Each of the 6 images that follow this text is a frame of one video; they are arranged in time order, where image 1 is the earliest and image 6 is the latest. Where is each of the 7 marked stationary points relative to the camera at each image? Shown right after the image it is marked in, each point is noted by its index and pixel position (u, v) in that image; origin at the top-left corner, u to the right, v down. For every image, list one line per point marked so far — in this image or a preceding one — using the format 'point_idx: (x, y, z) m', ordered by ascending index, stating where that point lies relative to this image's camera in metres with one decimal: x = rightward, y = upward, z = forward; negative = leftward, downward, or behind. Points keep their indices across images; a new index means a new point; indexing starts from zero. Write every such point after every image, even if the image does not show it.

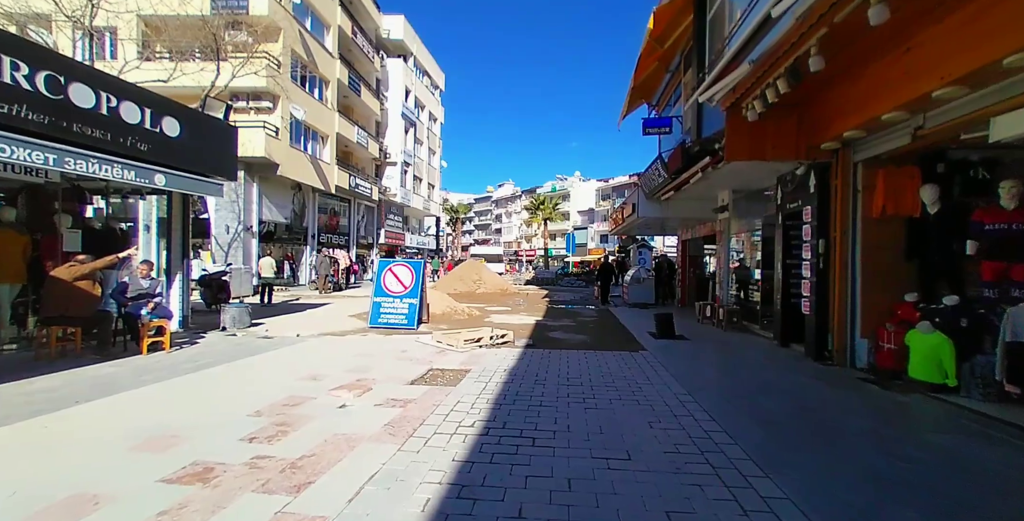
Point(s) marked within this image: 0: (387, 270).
0: (-3.2, -0.2, +11.1) m
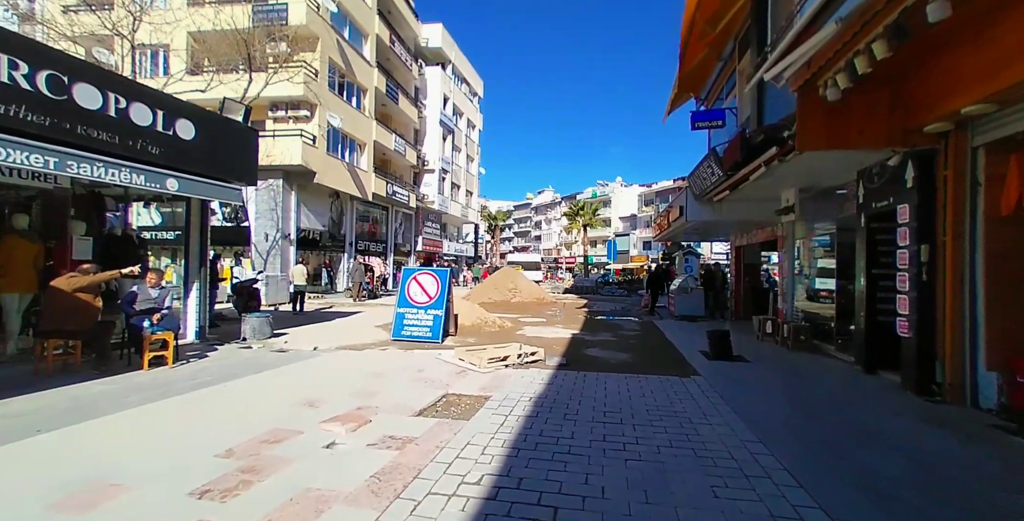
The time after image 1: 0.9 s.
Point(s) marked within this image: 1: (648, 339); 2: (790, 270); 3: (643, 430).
0: (-2.4, -0.4, +10.4) m
1: (+3.5, -2.0, +11.2) m
2: (+6.6, -0.2, +10.4) m
3: (+1.3, -1.7, +4.4) m
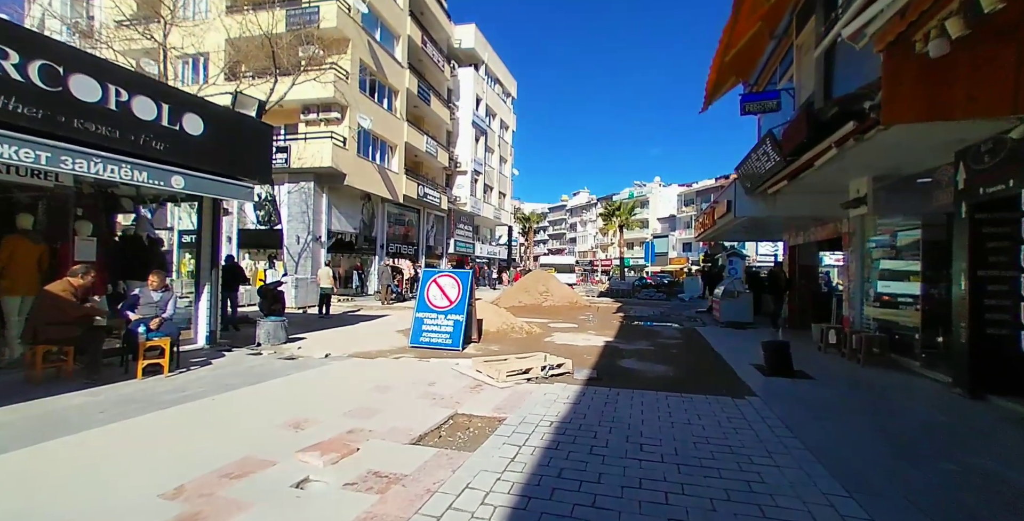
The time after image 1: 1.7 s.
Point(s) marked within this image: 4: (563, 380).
0: (-1.8, -0.5, +9.8) m
1: (+4.1, -2.0, +10.1) m
2: (+7.1, -0.2, +9.0) m
3: (+1.4, -1.7, +3.5) m
4: (+0.8, -1.8, +6.7) m
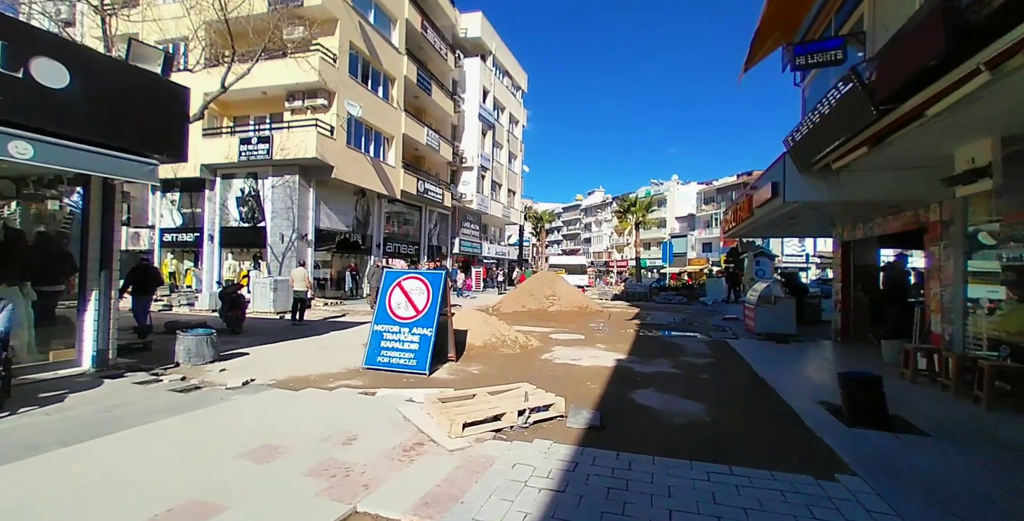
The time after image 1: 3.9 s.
0: (-2.1, -0.4, +7.8) m
1: (+3.8, -2.0, +7.8) m
2: (+6.8, -0.2, +6.7) m
3: (+0.9, -1.6, +1.4) m
4: (+0.4, -1.8, +4.6) m
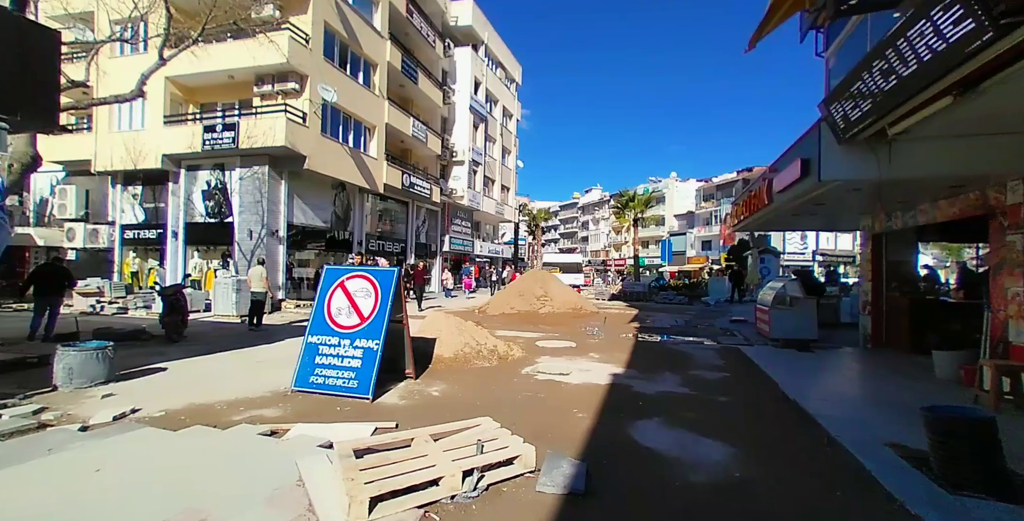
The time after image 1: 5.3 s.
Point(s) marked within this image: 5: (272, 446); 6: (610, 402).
0: (-2.5, -0.4, +6.2) m
1: (+3.4, -1.9, +6.3) m
2: (+6.4, -0.1, +5.2) m
3: (+0.5, -1.6, -0.2) m
4: (0.0, -1.7, +3.1) m
5: (-2.2, -1.7, +4.1) m
6: (+1.3, -1.9, +6.0) m
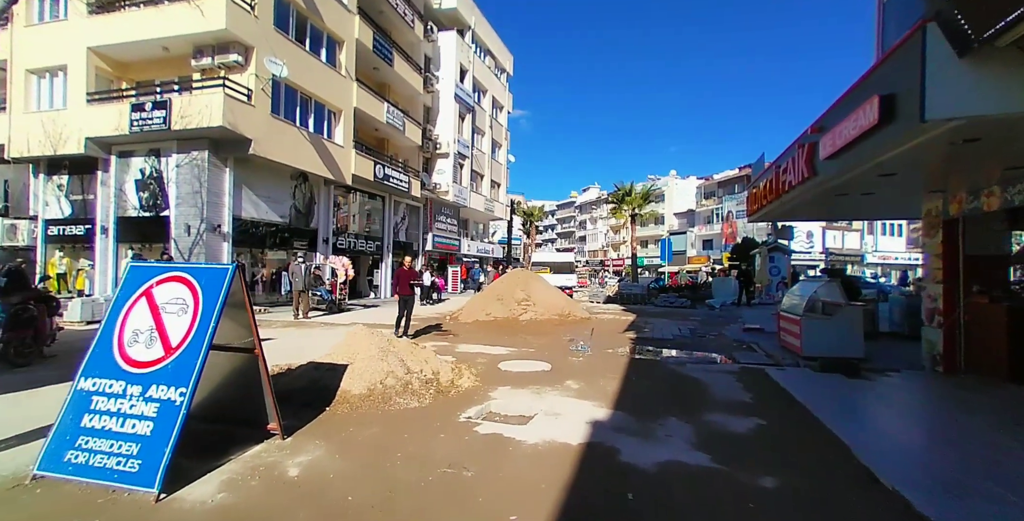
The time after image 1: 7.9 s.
0: (-3.3, -0.3, +3.8) m
1: (+2.6, -1.8, +3.9) m
2: (+5.6, 0.0, +2.8) m
3: (-0.2, -1.5, -2.6) m
4: (-0.8, -1.6, +0.7) m
5: (-3.0, -1.6, +1.7) m
6: (+0.6, -1.8, +3.5) m
